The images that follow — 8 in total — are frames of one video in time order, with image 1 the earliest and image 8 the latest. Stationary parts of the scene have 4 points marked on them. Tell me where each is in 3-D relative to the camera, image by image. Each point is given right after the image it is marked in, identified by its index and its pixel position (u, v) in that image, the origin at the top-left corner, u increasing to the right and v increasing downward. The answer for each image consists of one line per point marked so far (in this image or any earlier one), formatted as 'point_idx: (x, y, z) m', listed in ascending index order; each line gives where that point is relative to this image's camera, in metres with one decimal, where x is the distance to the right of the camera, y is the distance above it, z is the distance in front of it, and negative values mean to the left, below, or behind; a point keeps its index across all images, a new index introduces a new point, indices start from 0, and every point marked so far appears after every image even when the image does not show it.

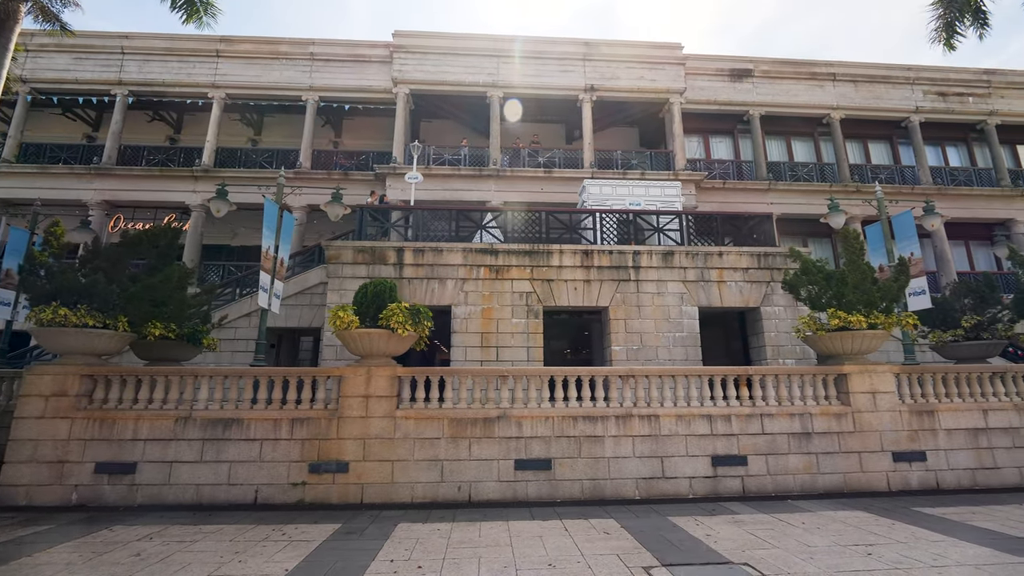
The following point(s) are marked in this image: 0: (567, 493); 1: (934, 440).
0: (+0.8, -3.0, +6.9) m
1: (+6.6, -2.4, +7.5) m
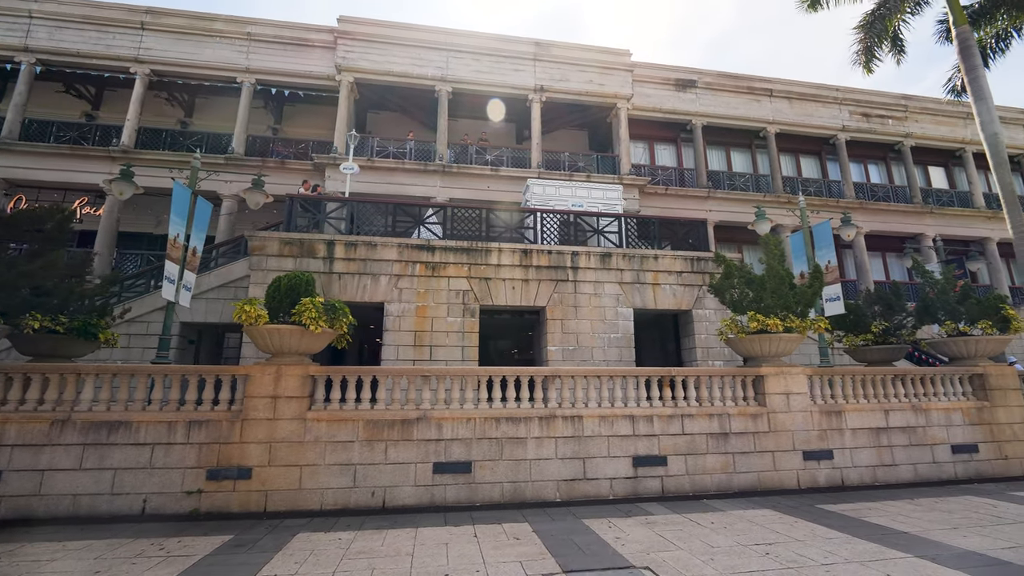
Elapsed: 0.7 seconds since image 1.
0: (-0.4, -2.9, +6.7) m
1: (+5.4, -2.5, +7.8) m
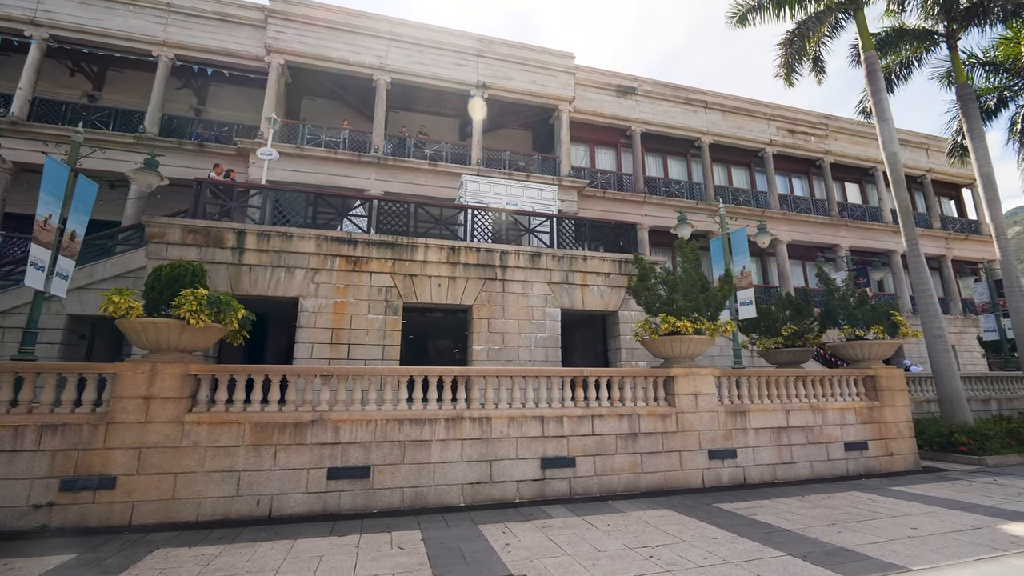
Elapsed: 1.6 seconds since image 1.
0: (-1.7, -2.9, +6.3) m
1: (+3.9, -2.6, +8.1) m
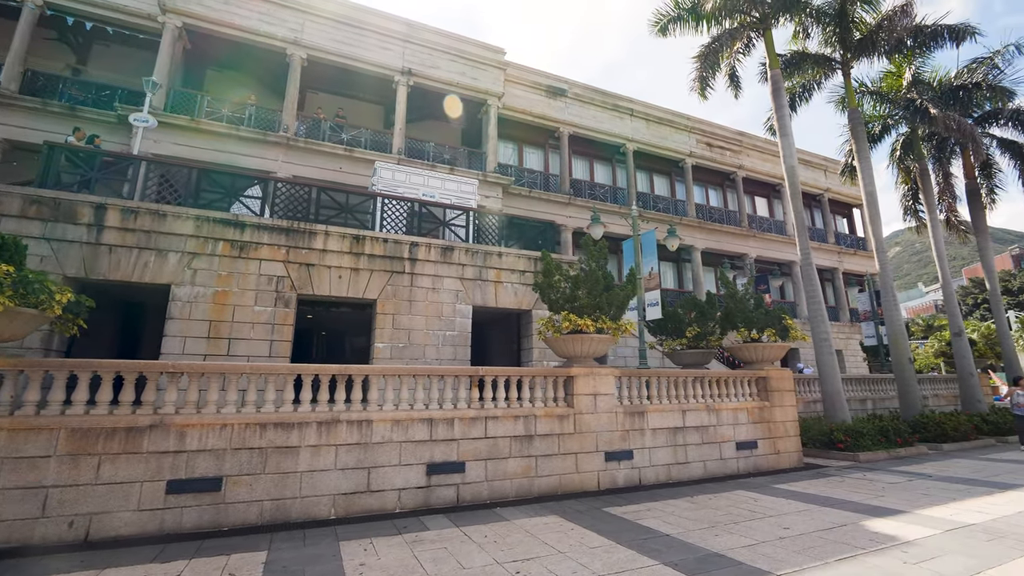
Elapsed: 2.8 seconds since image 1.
0: (-3.2, -2.7, +5.5) m
1: (+2.2, -2.6, +8.0) m
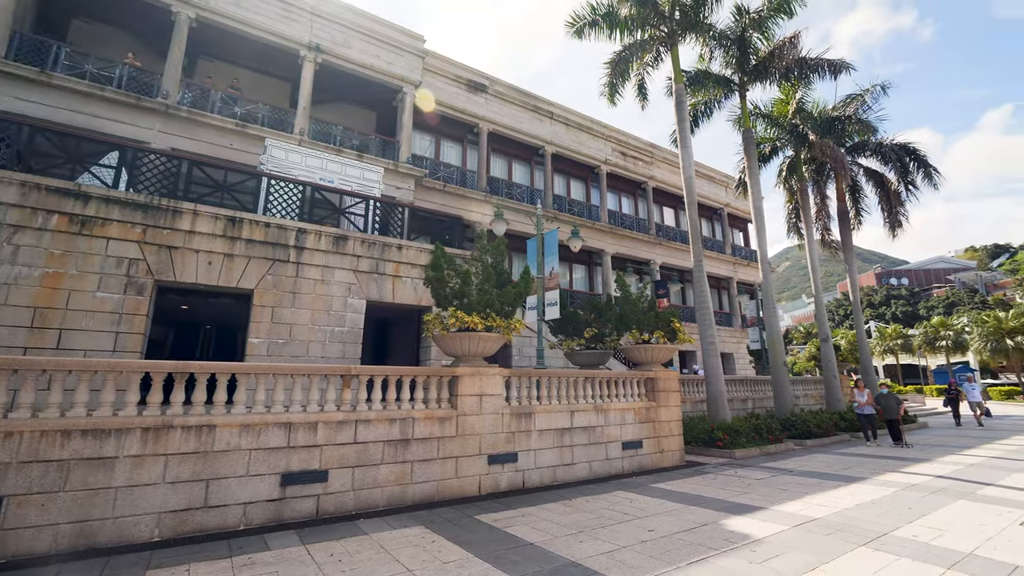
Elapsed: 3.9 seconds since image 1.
0: (-4.6, -2.5, +4.5) m
1: (+0.2, -2.5, +7.8) m
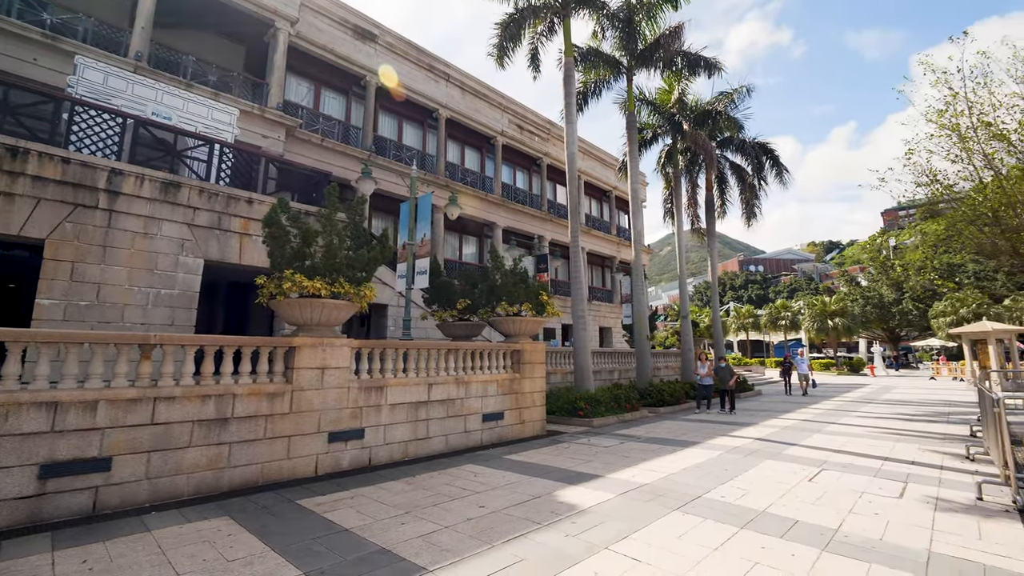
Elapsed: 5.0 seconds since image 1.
0: (-6.2, -2.0, +3.1) m
1: (-2.1, -2.0, +7.3) m
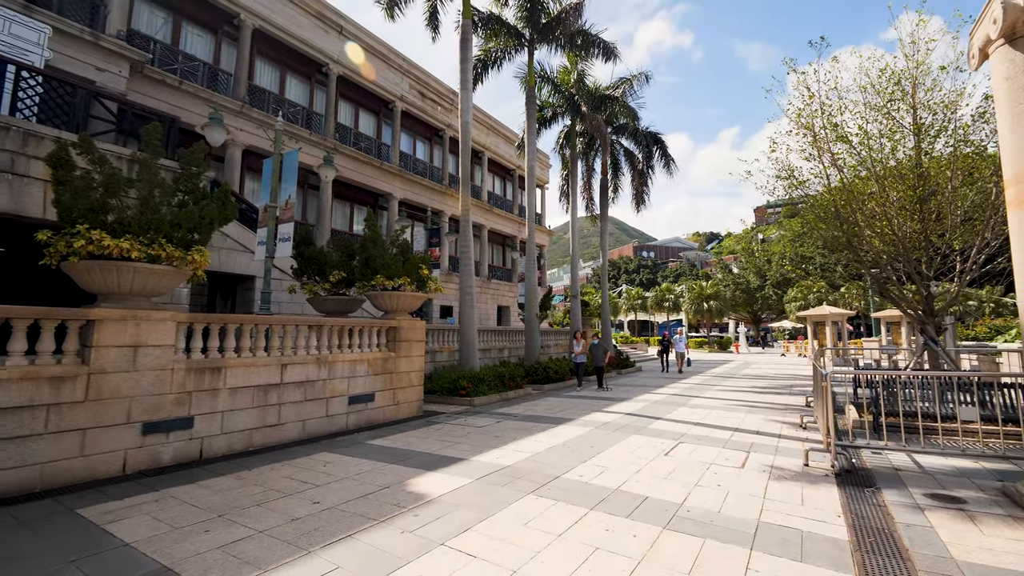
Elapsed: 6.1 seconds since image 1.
0: (-7.2, -1.6, +1.3) m
1: (-4.0, -1.5, +6.3) m
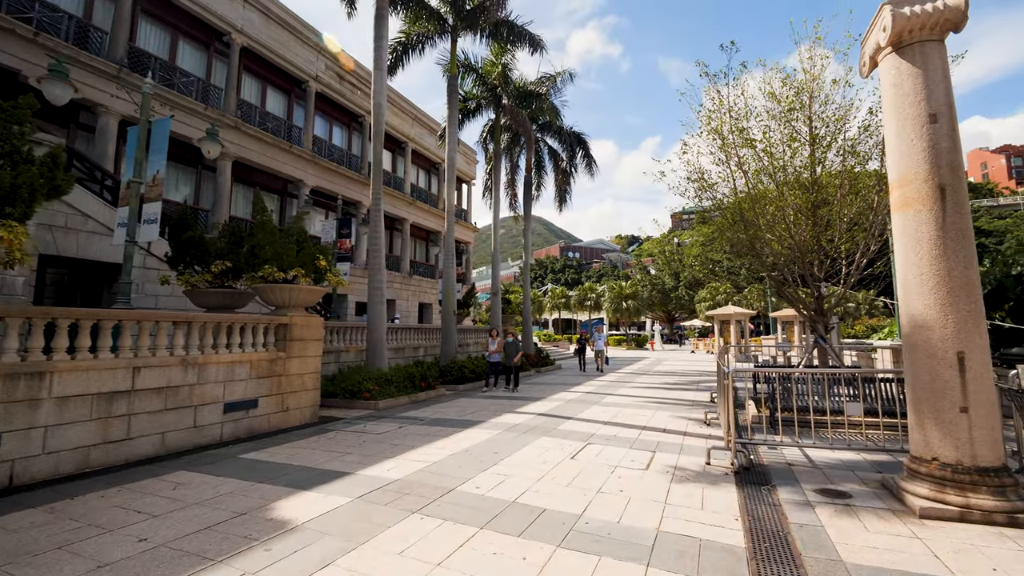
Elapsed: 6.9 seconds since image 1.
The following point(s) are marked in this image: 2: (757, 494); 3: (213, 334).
0: (-7.6, -1.4, -0.3) m
1: (-5.2, -1.4, +5.1) m
2: (+2.6, -2.2, +5.0) m
3: (-4.5, -0.7, +7.1) m
